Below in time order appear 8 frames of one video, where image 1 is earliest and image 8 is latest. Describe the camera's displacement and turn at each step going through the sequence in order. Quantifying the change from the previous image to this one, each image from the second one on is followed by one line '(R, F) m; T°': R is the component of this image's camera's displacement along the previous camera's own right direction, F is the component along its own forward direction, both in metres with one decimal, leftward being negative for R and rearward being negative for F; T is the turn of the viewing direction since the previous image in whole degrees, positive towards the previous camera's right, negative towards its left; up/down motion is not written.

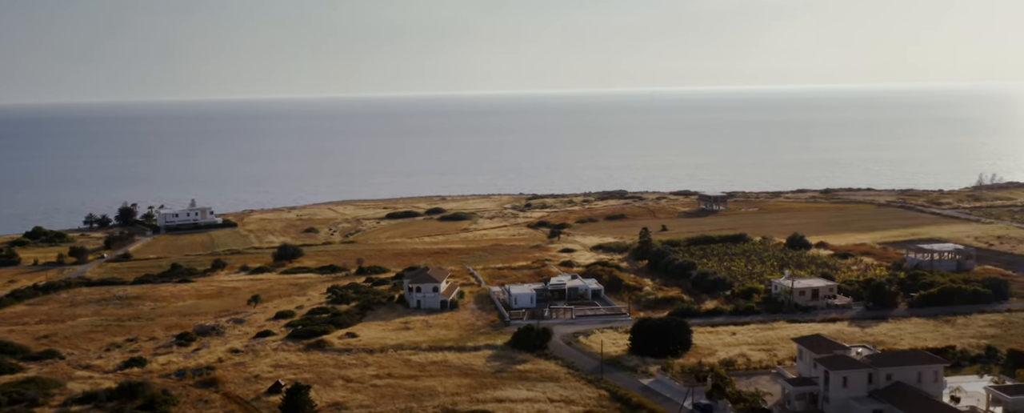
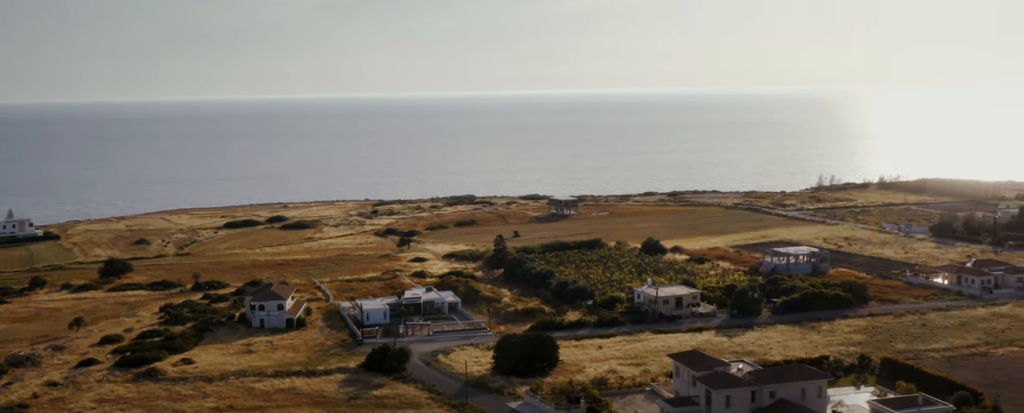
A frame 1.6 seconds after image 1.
(-0.4, +3.0) m; +10°
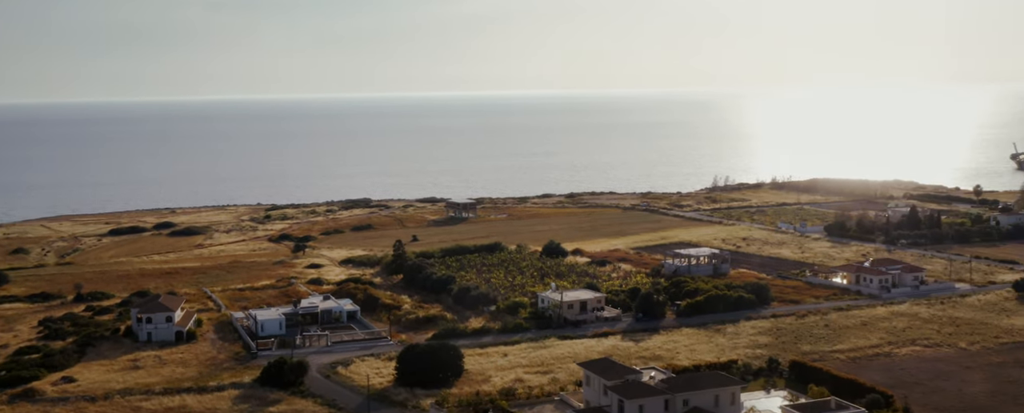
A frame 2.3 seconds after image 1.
(-0.2, +1.2) m; +7°
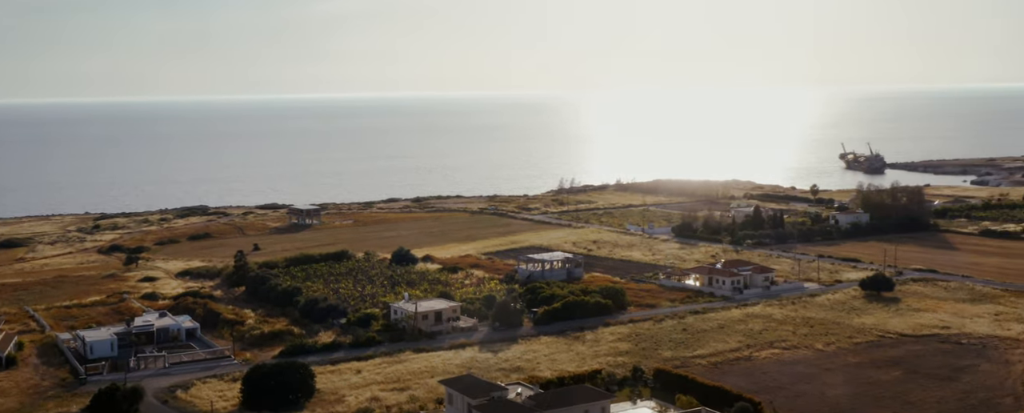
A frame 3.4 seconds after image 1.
(-0.2, +1.3) m; +10°
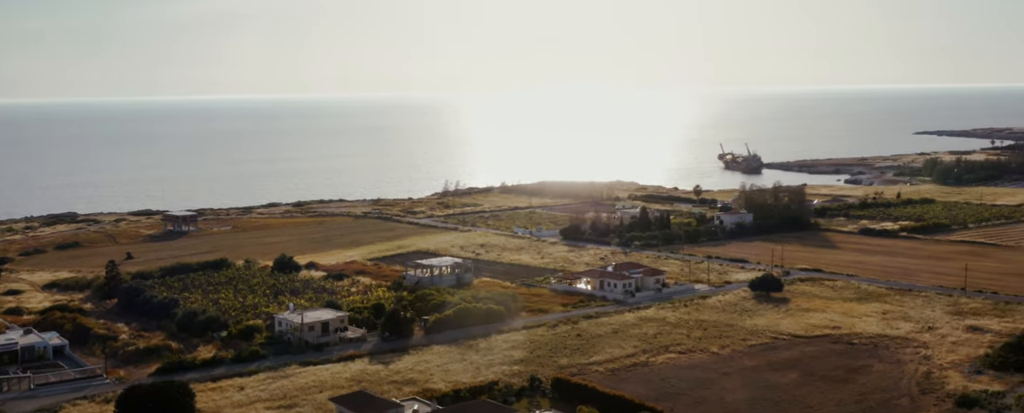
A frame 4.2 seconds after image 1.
(-0.1, +0.8) m; +7°
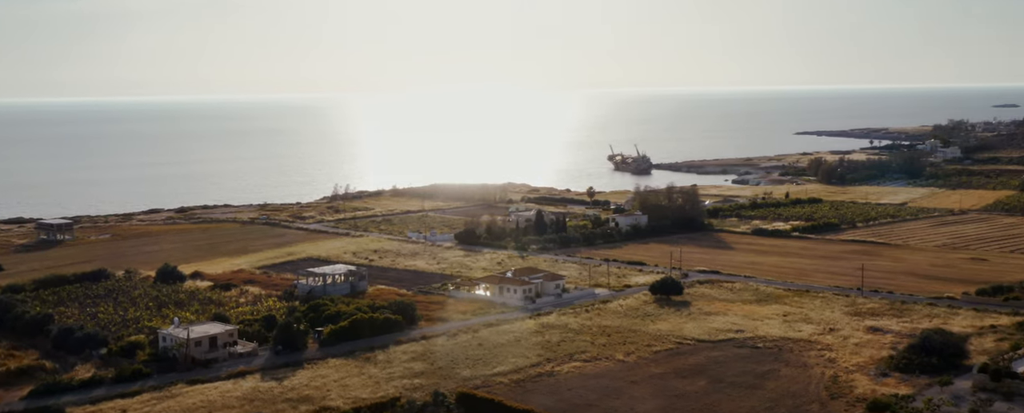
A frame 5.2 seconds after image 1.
(-0.1, +0.7) m; +7°
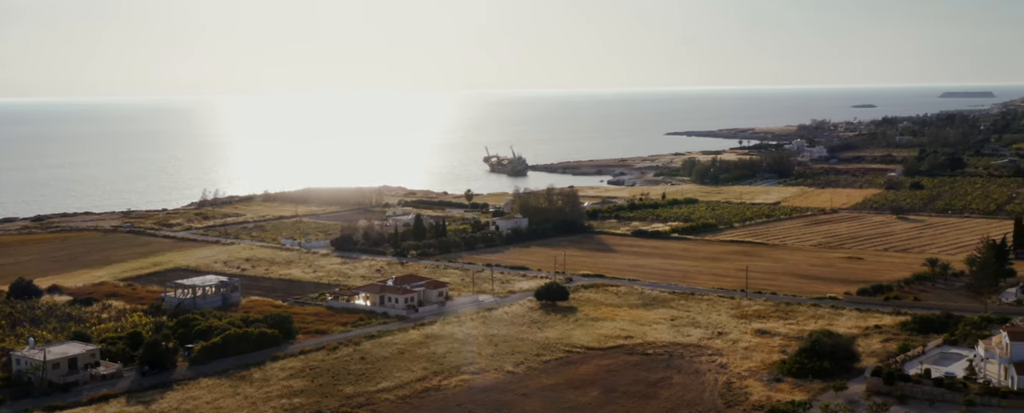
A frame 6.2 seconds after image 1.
(-0.1, +0.8) m; +8°
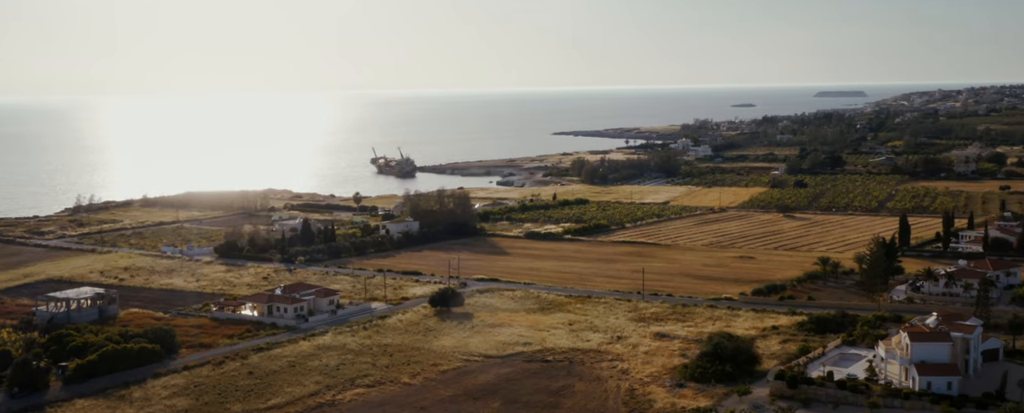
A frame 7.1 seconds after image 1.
(-0.1, +0.6) m; +7°
